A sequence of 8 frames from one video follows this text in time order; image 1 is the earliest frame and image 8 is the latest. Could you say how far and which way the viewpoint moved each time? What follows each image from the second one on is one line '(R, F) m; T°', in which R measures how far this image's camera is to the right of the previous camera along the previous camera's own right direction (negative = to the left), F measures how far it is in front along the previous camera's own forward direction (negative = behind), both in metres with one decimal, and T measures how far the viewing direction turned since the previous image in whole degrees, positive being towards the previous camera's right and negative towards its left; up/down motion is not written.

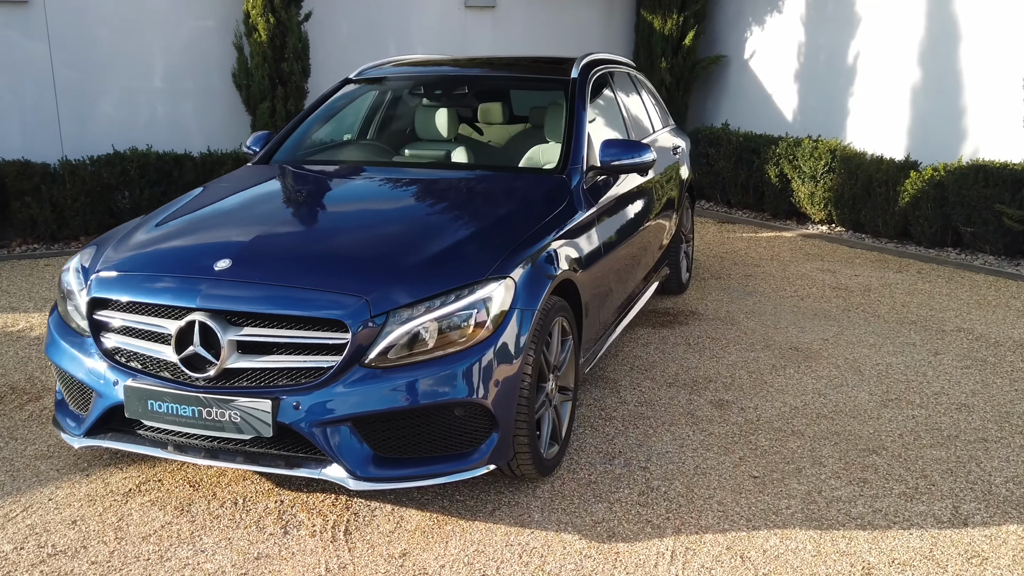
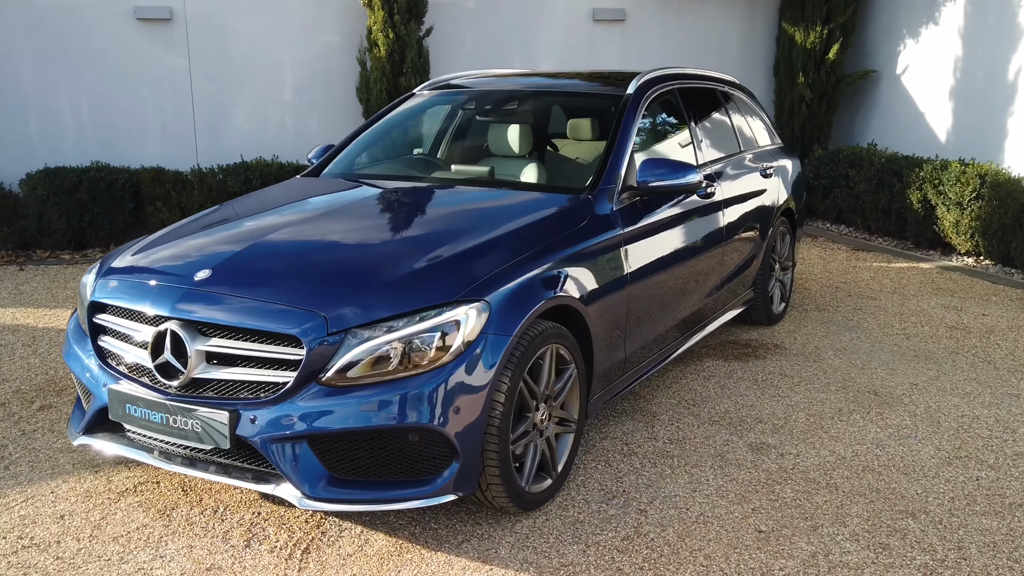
(+0.6, +0.2) m; -11°
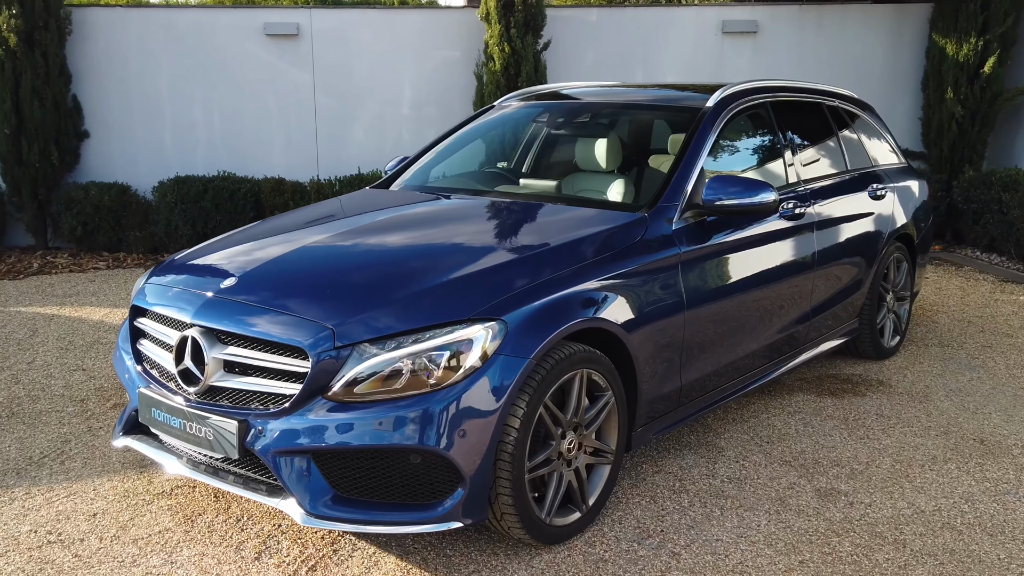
(+0.4, +0.2) m; -9°
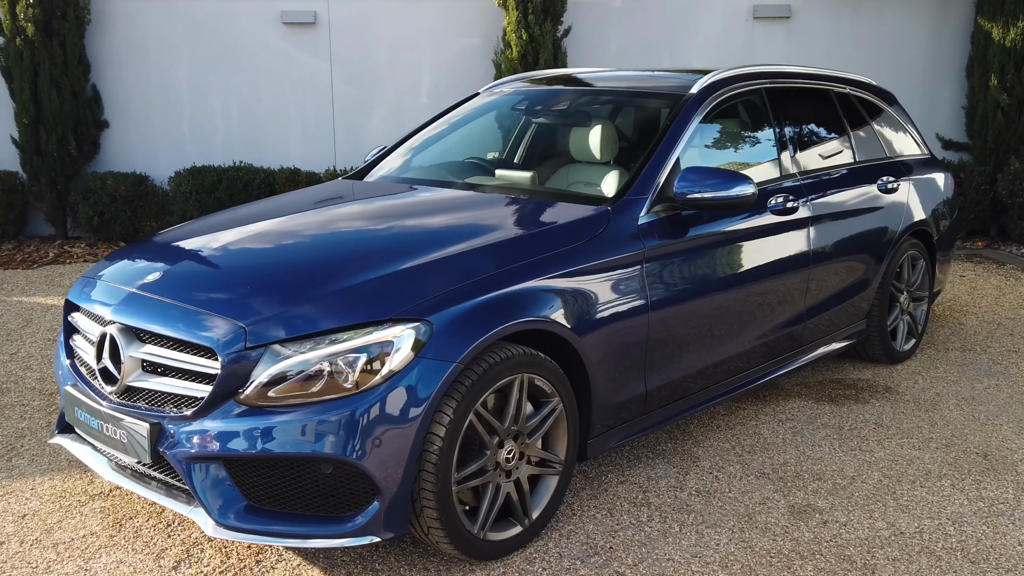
(+0.3, +0.2) m; -4°
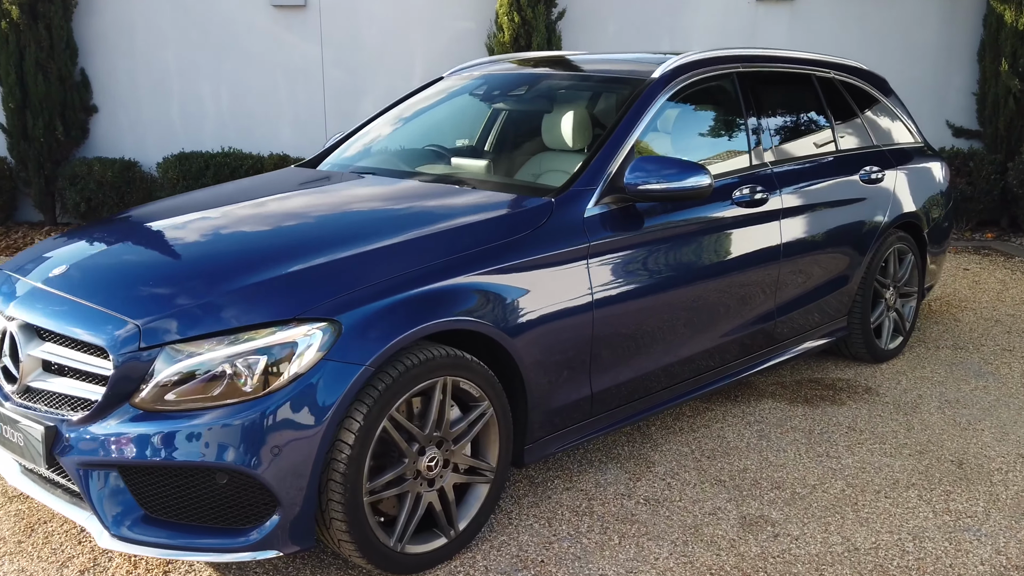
(+0.3, +0.2) m; -2°
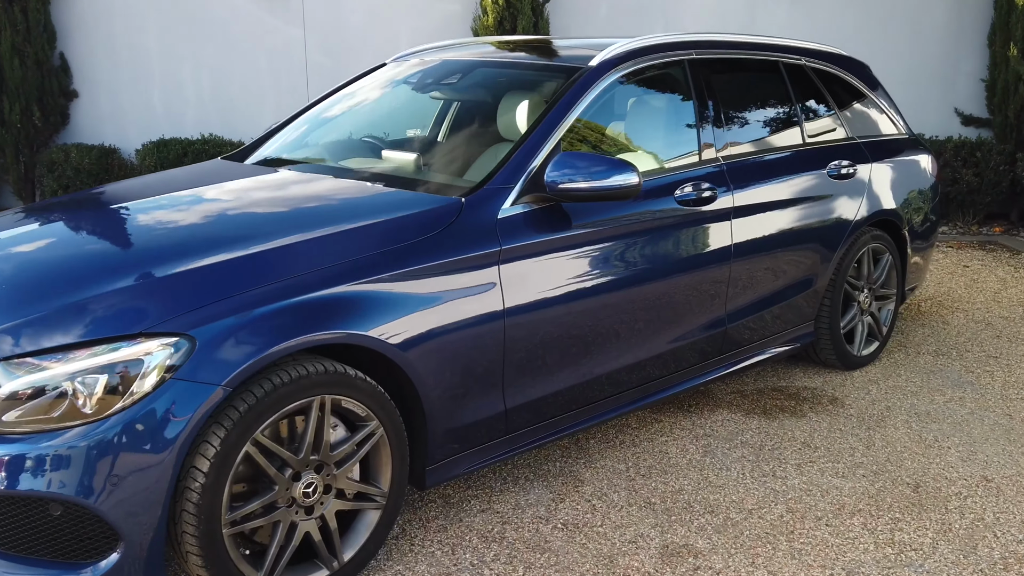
(+0.3, +0.2) m; -2°
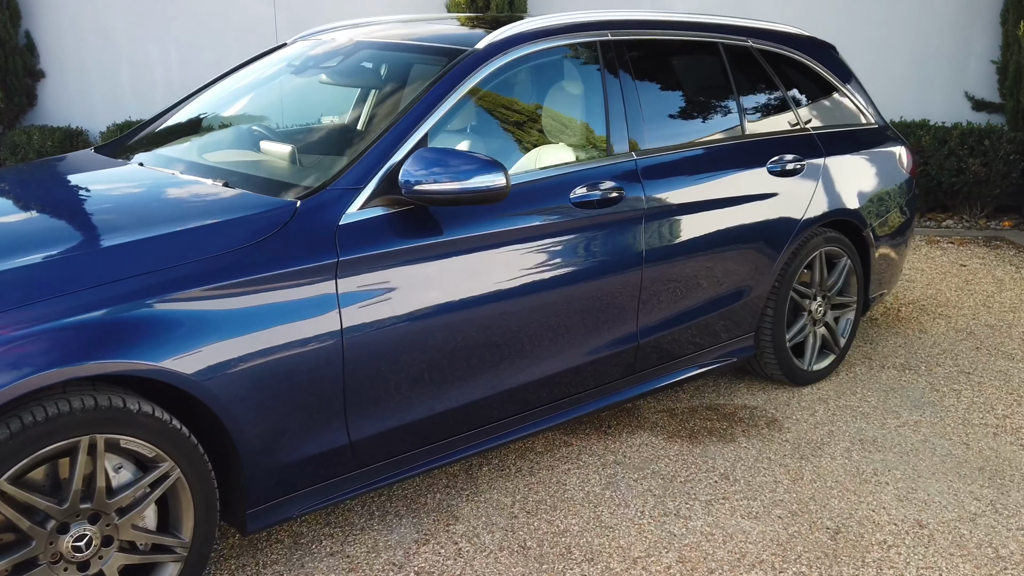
(+0.5, +0.3) m; -2°
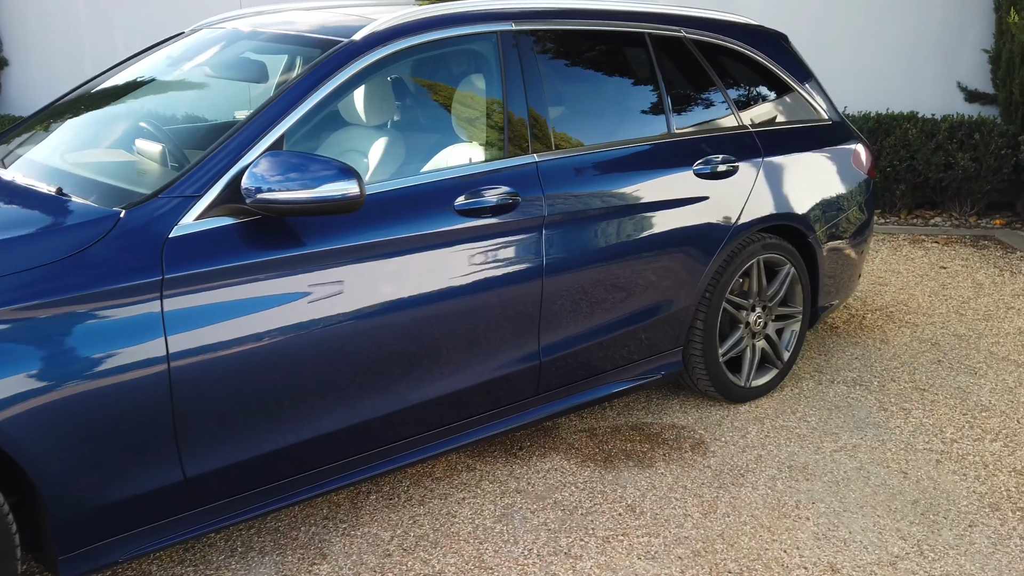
(+0.4, +0.2) m; -1°
